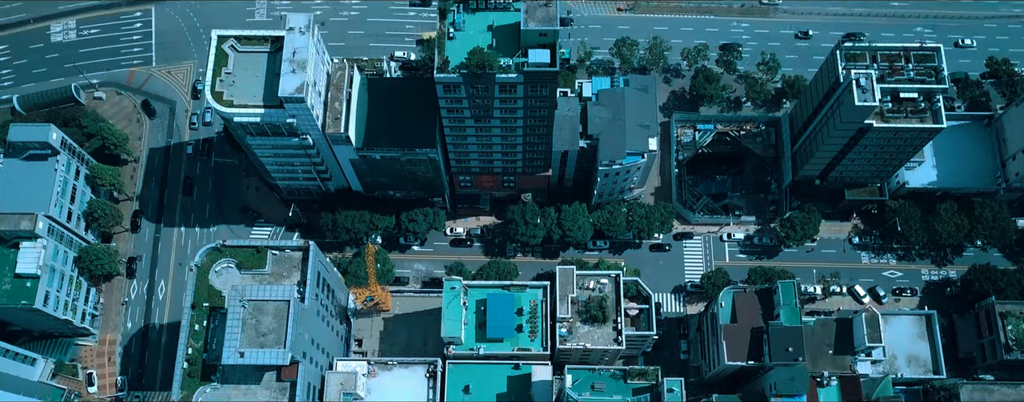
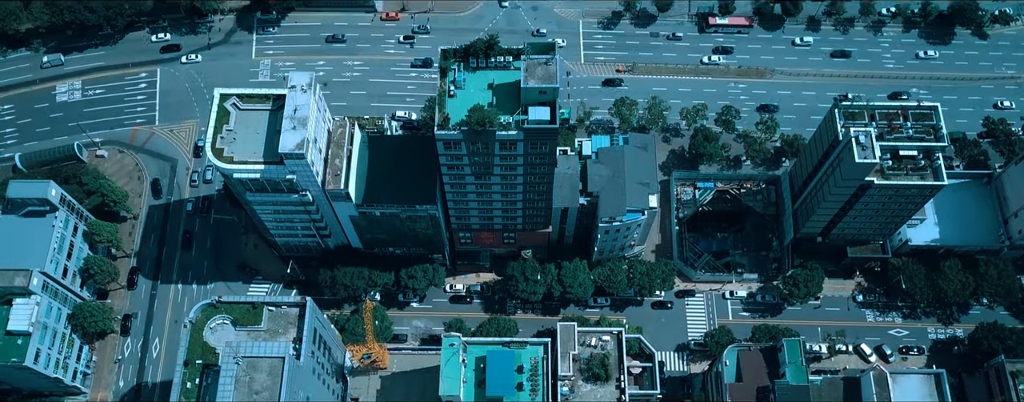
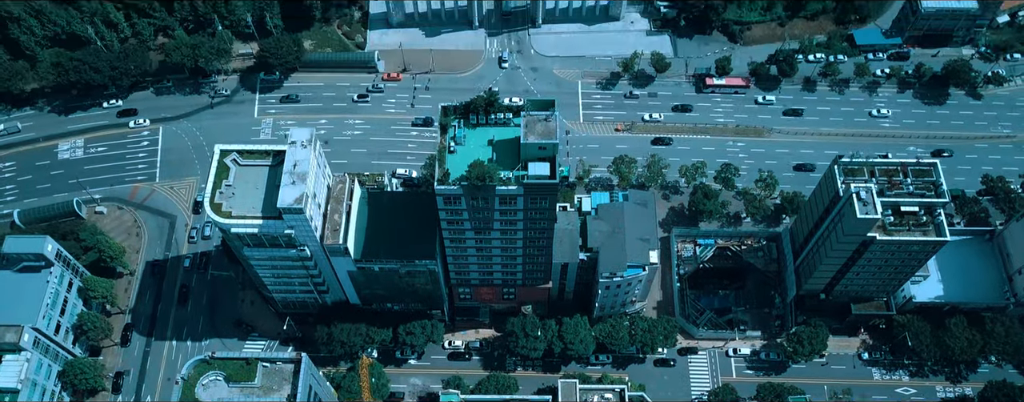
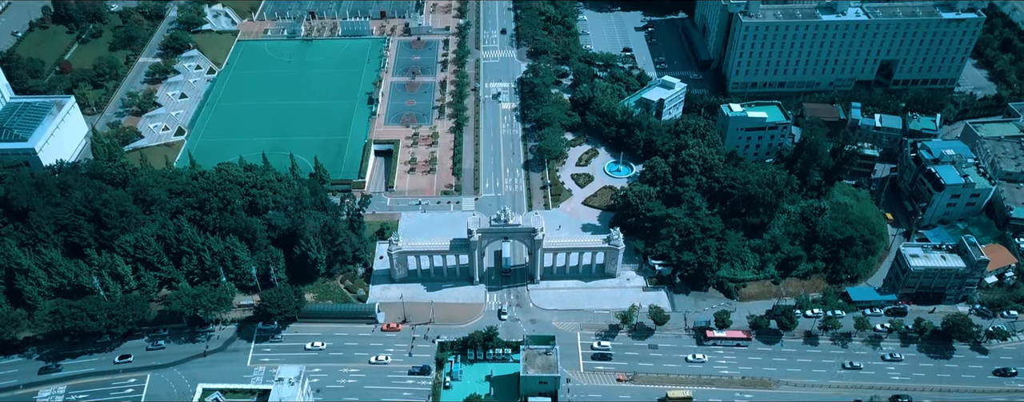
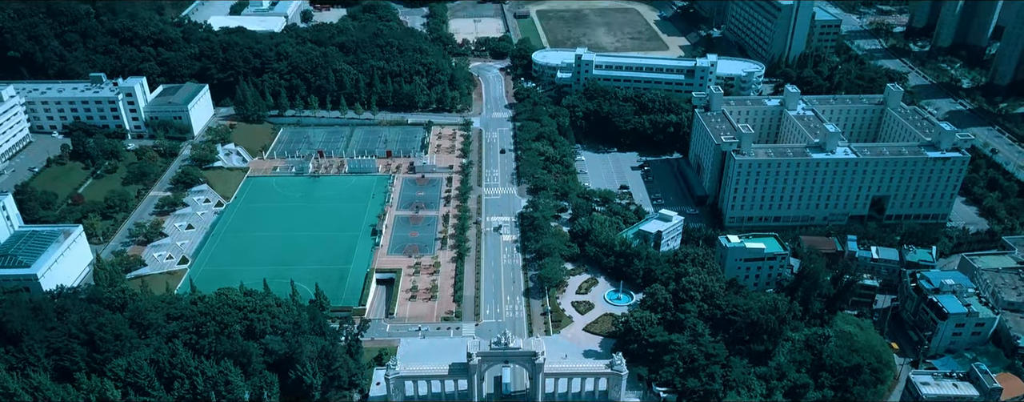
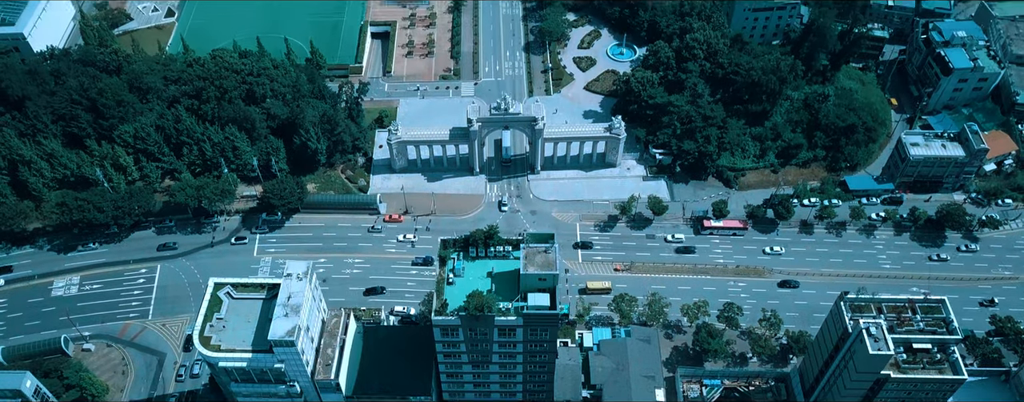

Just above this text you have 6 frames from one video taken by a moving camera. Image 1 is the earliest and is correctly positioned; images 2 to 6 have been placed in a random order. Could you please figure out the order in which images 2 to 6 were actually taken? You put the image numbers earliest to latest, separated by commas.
2, 3, 6, 4, 5
